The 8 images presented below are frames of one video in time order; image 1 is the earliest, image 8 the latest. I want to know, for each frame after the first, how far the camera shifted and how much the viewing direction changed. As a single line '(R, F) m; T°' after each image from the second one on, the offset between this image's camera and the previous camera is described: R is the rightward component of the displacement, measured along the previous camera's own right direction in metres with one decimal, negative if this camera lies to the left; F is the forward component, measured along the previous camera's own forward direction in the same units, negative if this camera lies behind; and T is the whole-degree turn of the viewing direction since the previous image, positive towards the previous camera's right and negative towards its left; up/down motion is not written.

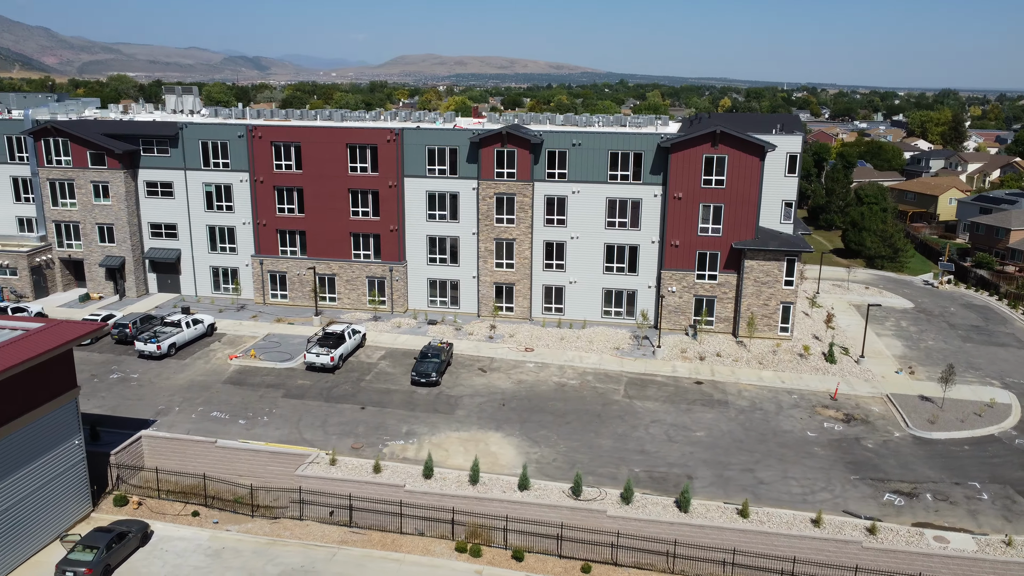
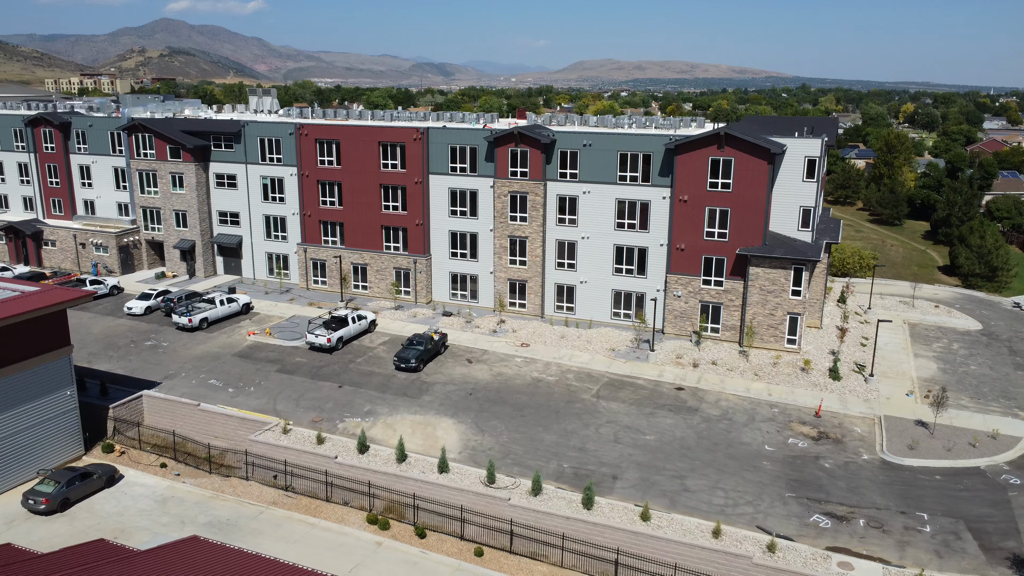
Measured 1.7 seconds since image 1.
(+8.6, -0.1) m; -12°
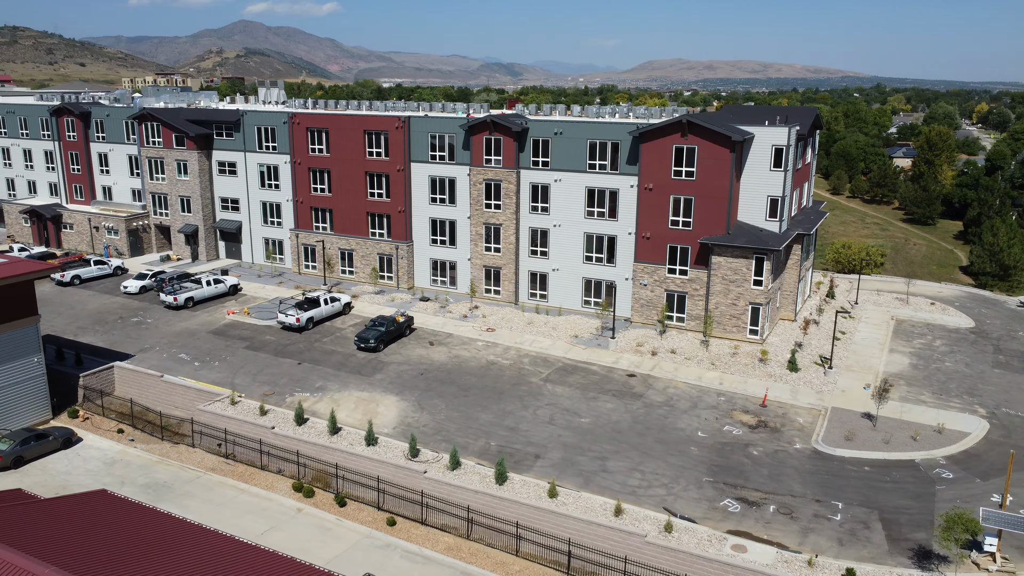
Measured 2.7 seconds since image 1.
(+5.1, -0.4) m; -5°
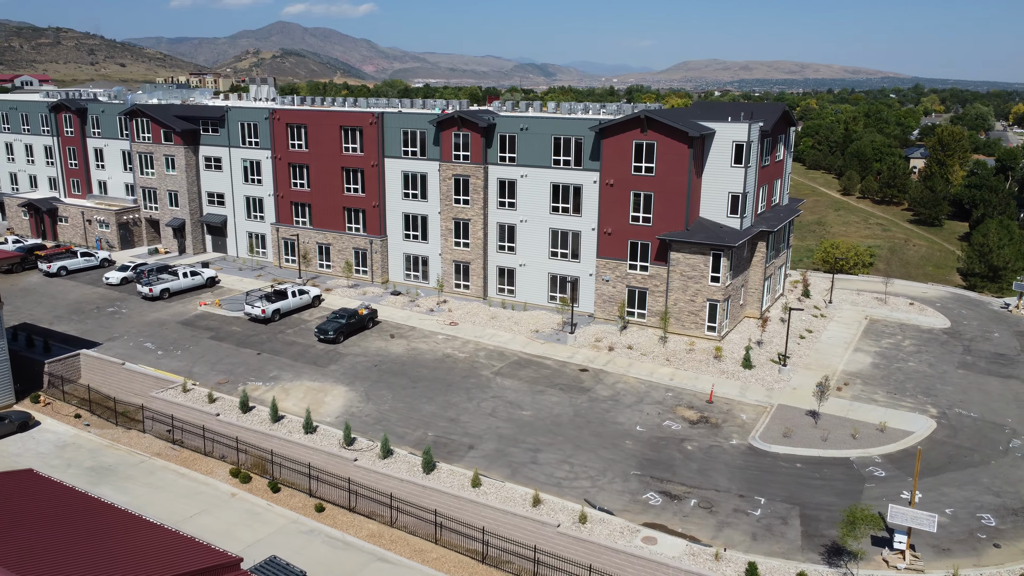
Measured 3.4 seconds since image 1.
(+3.6, -0.2) m; -2°
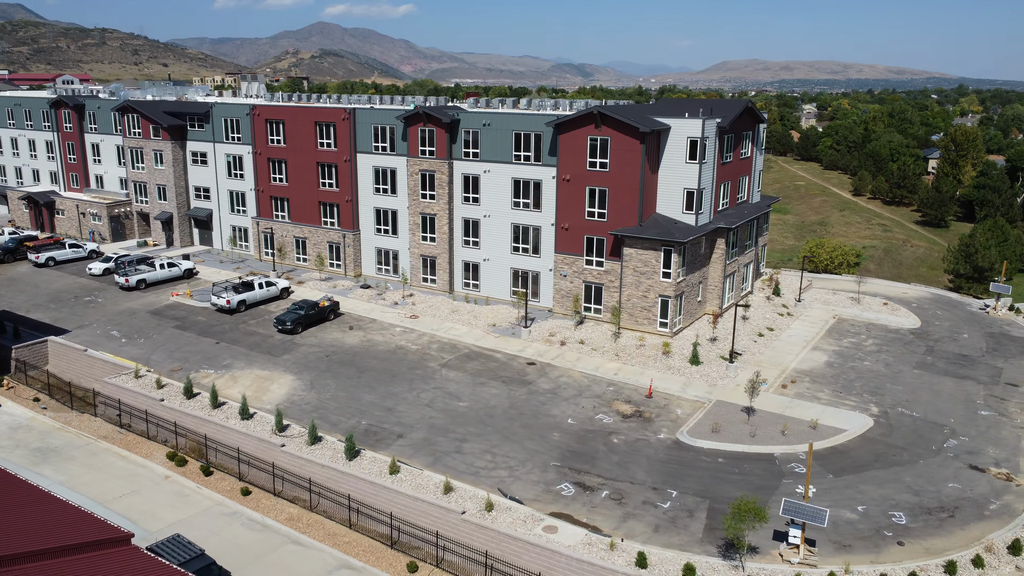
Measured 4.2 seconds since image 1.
(+4.0, -0.3) m; -2°
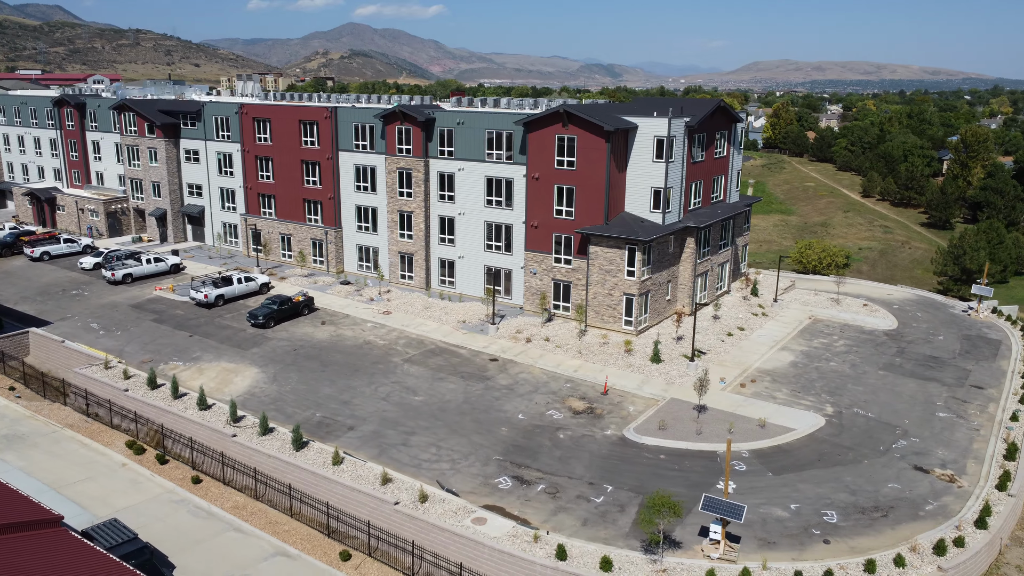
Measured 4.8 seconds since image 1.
(+3.0, -0.3) m; -2°
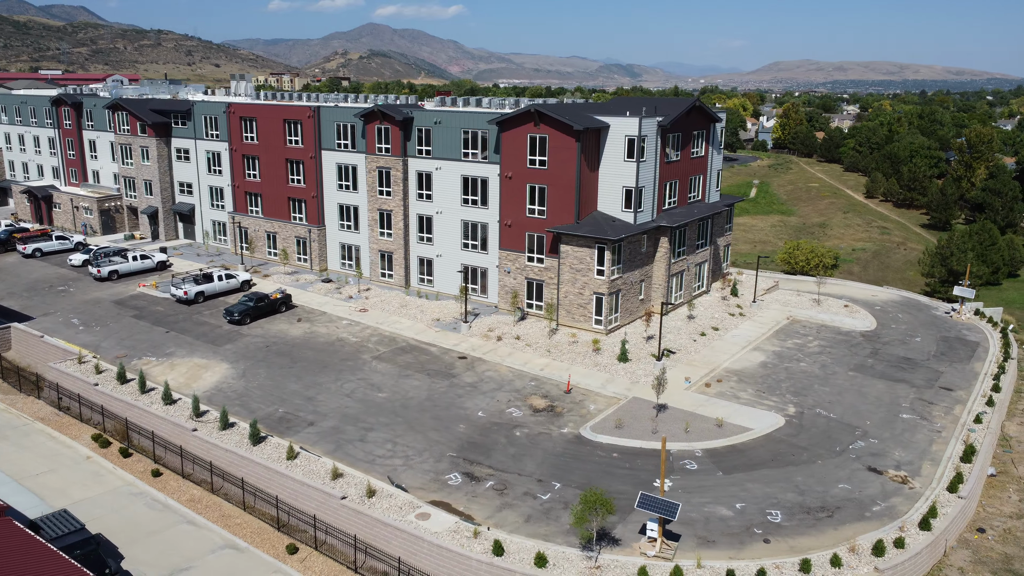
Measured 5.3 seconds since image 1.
(+2.3, -0.1) m; -1°
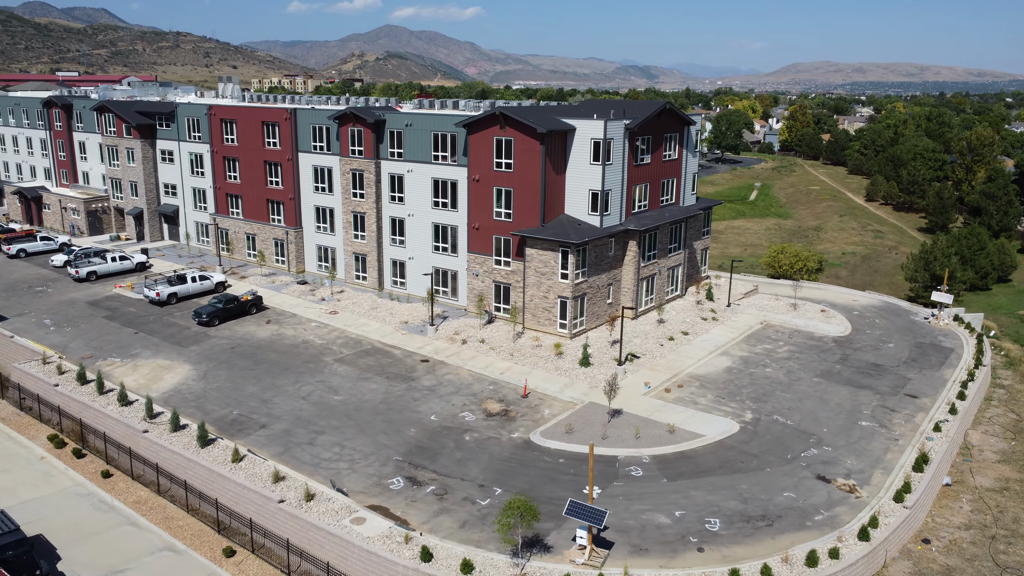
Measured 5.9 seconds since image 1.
(+2.5, +0.2) m; -1°
